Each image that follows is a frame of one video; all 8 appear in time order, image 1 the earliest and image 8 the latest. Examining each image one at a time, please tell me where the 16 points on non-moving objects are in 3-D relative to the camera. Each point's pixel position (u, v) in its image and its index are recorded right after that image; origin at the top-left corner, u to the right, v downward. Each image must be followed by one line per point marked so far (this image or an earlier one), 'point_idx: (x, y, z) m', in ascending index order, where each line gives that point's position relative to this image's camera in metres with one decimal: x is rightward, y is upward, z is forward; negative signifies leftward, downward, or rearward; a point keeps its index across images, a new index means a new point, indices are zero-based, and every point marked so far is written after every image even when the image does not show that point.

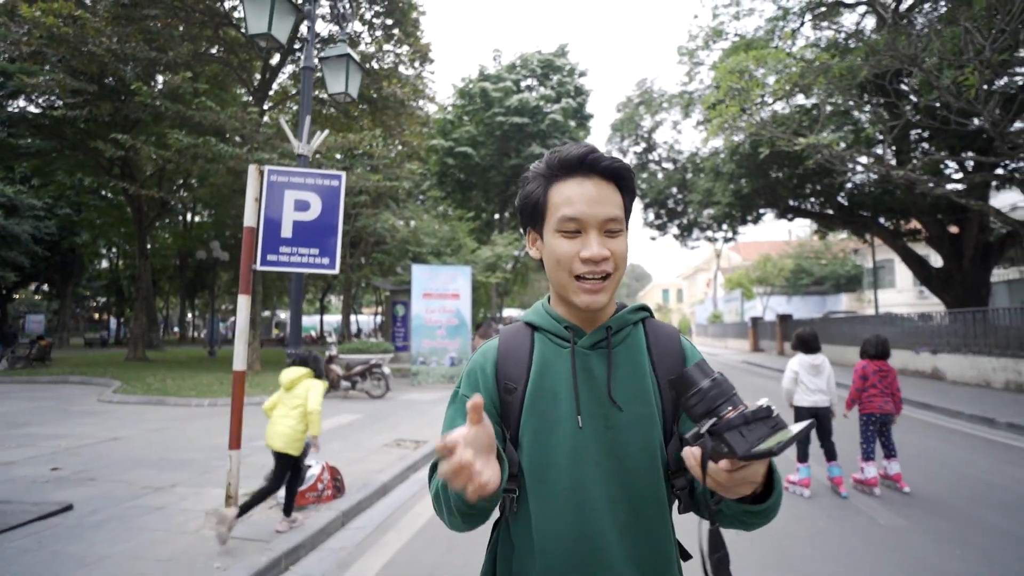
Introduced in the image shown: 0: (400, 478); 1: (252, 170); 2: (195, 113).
0: (-0.9, -1.6, +5.7) m
1: (-1.7, +0.8, +4.3) m
2: (-7.1, +3.9, +14.5) m
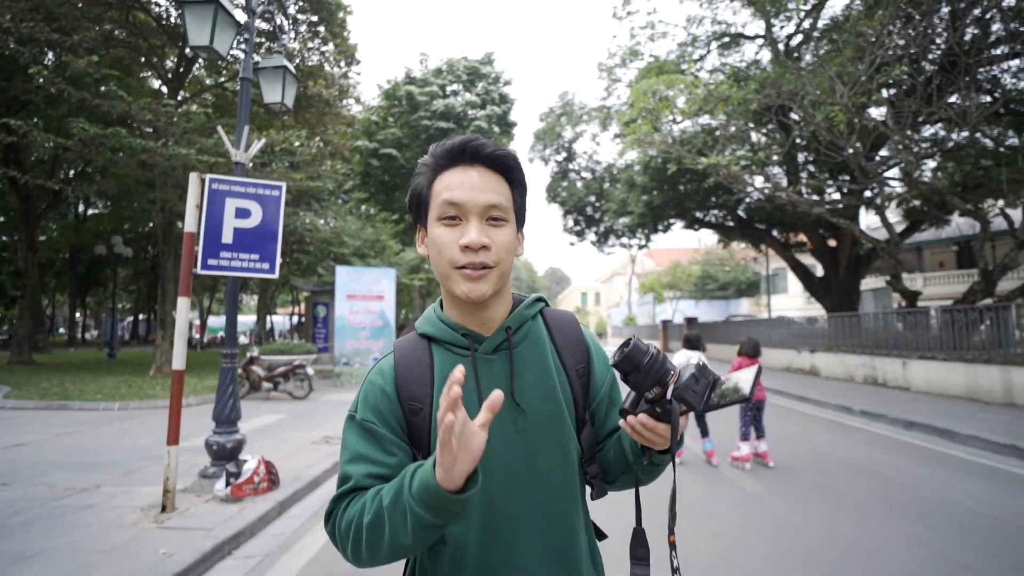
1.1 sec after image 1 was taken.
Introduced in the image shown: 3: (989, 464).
0: (-1.6, -1.6, +5.9) m
1: (-2.2, +0.8, +4.5) m
2: (-8.7, +4.0, +14.0) m
3: (+5.1, -1.9, +7.0) m
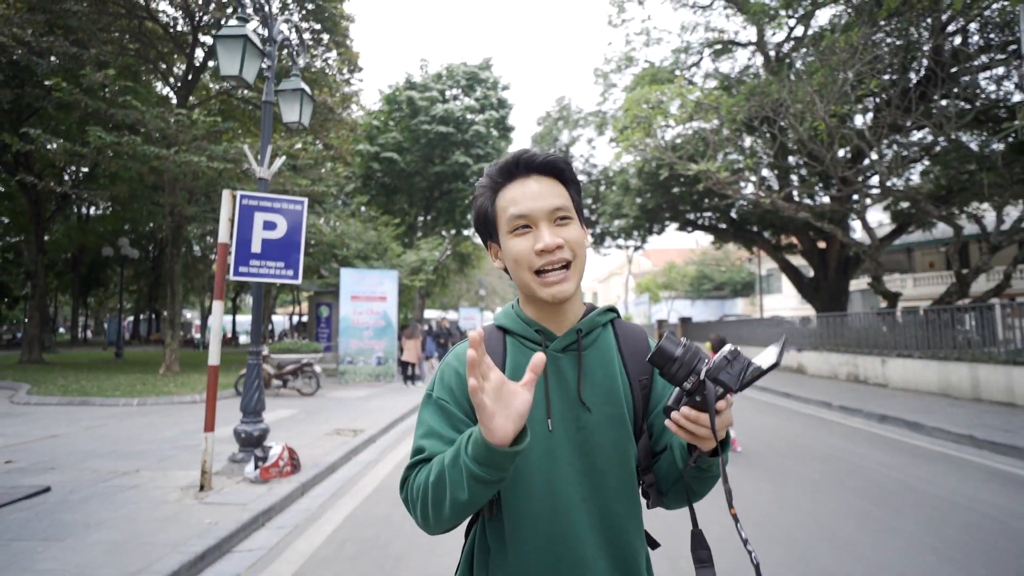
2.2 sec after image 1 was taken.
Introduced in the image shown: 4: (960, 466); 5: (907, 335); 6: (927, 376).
0: (-1.6, -1.7, +6.5) m
1: (-2.2, +0.7, +5.1) m
2: (-8.8, +3.9, +14.5) m
3: (+5.1, -1.9, +7.6) m
4: (+4.9, -1.9, +7.1) m
5: (+7.8, -0.9, +13.0) m
6: (+7.7, -1.6, +12.1) m
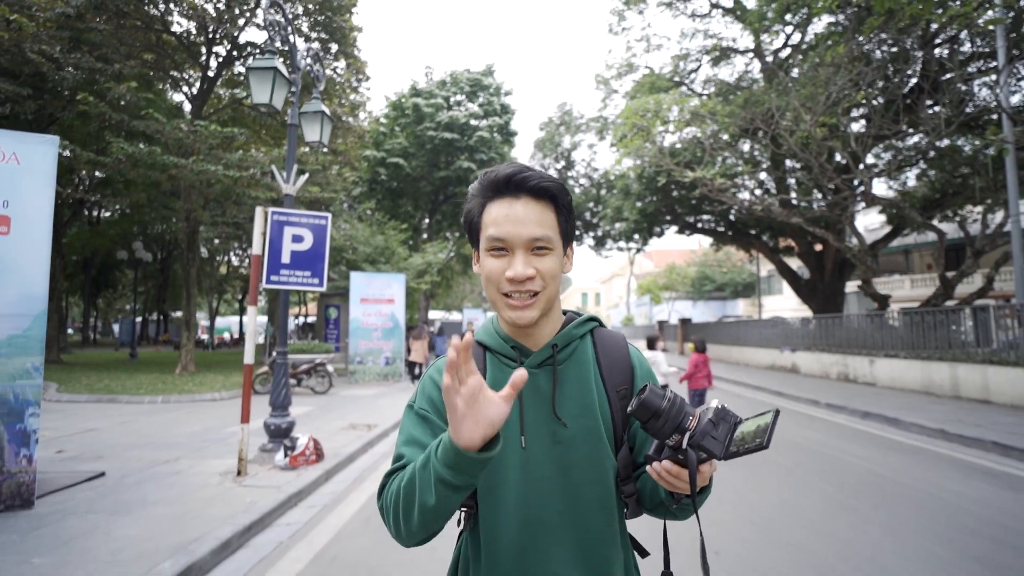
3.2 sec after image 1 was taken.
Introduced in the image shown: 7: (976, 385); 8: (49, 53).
0: (-1.6, -1.7, +7.1) m
1: (-2.2, +0.7, +5.7) m
2: (-8.7, +3.9, +15.2) m
3: (+5.1, -2.0, +8.1) m
4: (+4.9, -2.0, +7.7) m
5: (+7.9, -1.0, +13.5) m
6: (+7.7, -1.7, +12.6) m
7: (+7.7, -1.6, +10.8) m
8: (-9.4, +4.8, +13.3) m
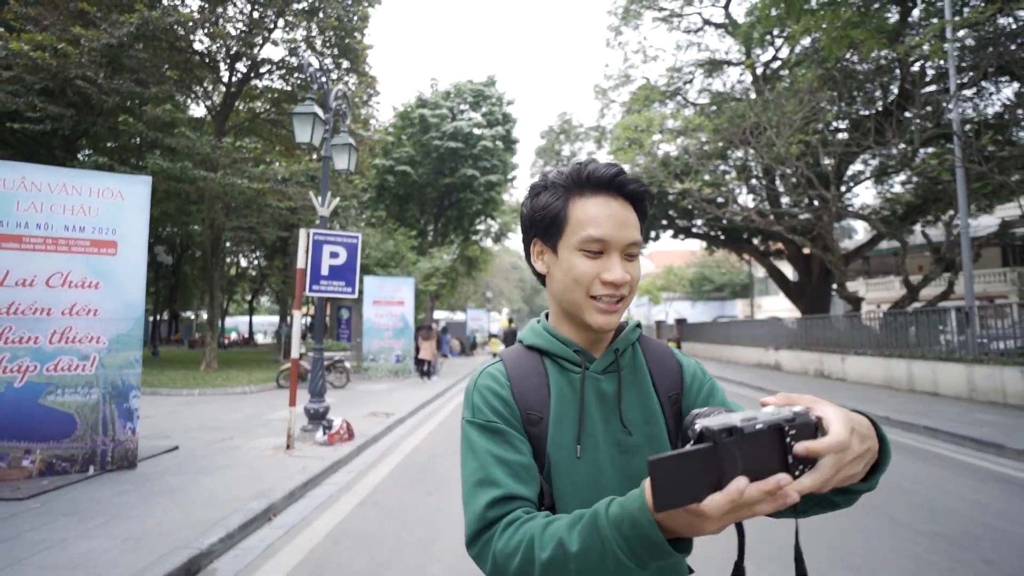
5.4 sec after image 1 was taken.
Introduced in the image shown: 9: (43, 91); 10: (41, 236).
0: (-1.6, -1.8, +8.3) m
1: (-2.2, +0.6, +6.9) m
2: (-8.7, +3.8, +16.4) m
3: (+5.1, -2.1, +9.3) m
4: (+4.9, -2.1, +8.8) m
5: (+7.9, -1.1, +14.7) m
6: (+7.8, -1.8, +13.8) m
7: (+7.7, -1.7, +12.0) m
8: (-9.4, +4.7, +14.6) m
9: (-10.6, +4.4, +14.7) m
10: (-4.0, +0.4, +5.6) m
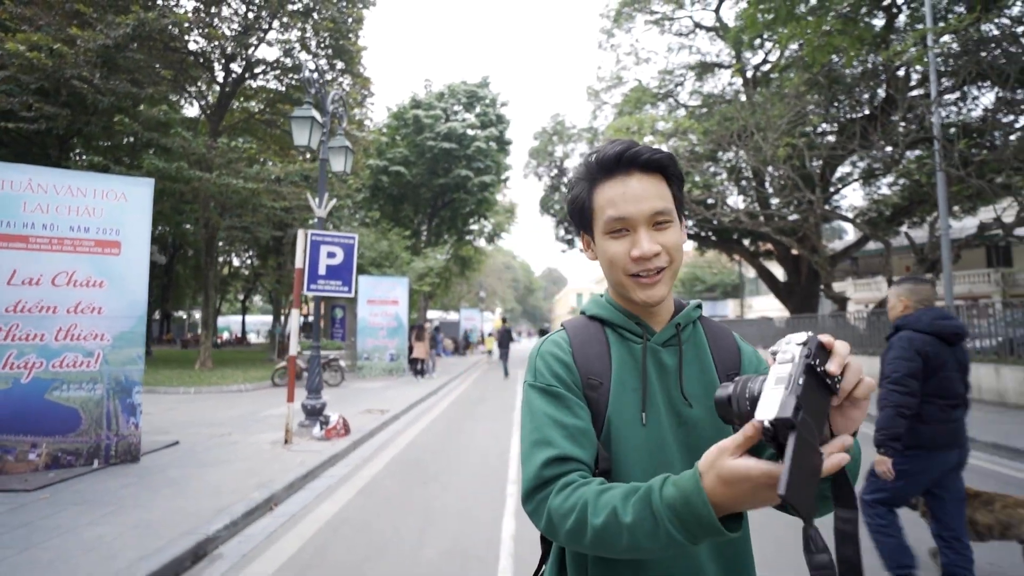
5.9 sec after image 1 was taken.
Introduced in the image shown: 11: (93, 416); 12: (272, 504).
0: (-1.7, -1.8, +8.5) m
1: (-2.3, +0.6, +7.0) m
2: (-8.9, +3.8, +16.5) m
3: (+5.0, -2.1, +9.6) m
4: (+4.8, -2.1, +9.1) m
5: (+7.8, -1.1, +15.0) m
6: (+7.6, -1.8, +14.1) m
7: (+7.6, -1.7, +12.2) m
8: (-9.5, +4.7, +14.7) m
9: (-10.7, +4.5, +14.8) m
10: (-4.1, +0.5, +5.8) m
11: (-3.9, -1.2, +6.0) m
12: (-1.8, -1.6, +4.9) m
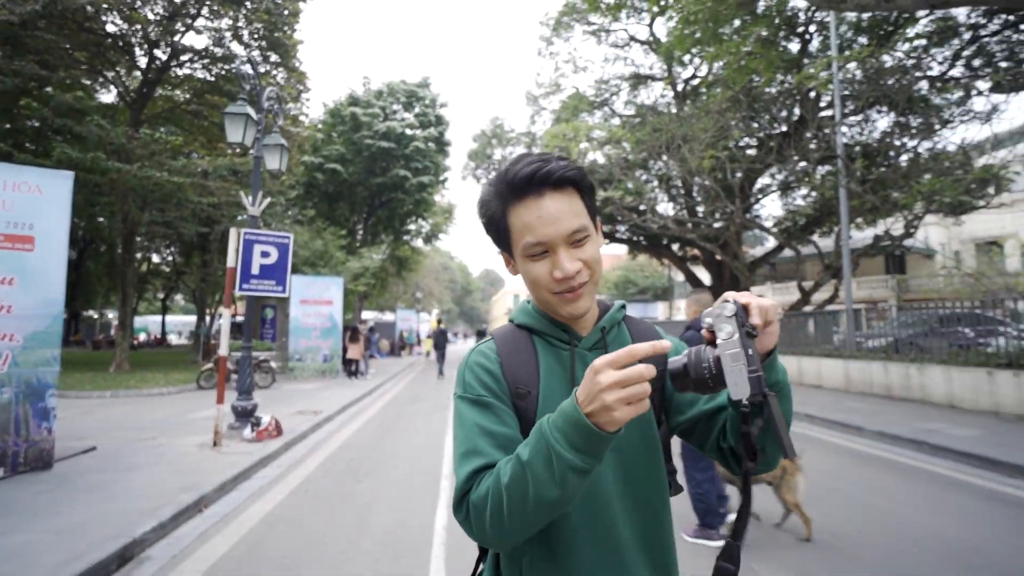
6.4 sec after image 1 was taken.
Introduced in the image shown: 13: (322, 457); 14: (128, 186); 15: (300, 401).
0: (-2.6, -1.8, +8.4) m
1: (-3.0, +0.6, +6.9) m
2: (-10.4, +3.9, +15.7) m
3: (+4.0, -2.1, +10.1) m
4: (+3.9, -2.1, +9.6) m
5: (+6.3, -1.2, +15.8) m
6: (+6.2, -1.9, +14.9) m
7: (+6.3, -1.8, +13.0) m
8: (-10.9, +4.8, +13.8) m
9: (-12.1, +4.6, +13.8) m
10: (-4.6, +0.5, +5.5) m
11: (-4.5, -1.2, +5.8) m
12: (-2.3, -1.6, +4.8) m
13: (-2.0, -1.8, +6.7) m
14: (-9.8, +2.6, +16.7) m
15: (-3.7, -2.0, +11.5) m
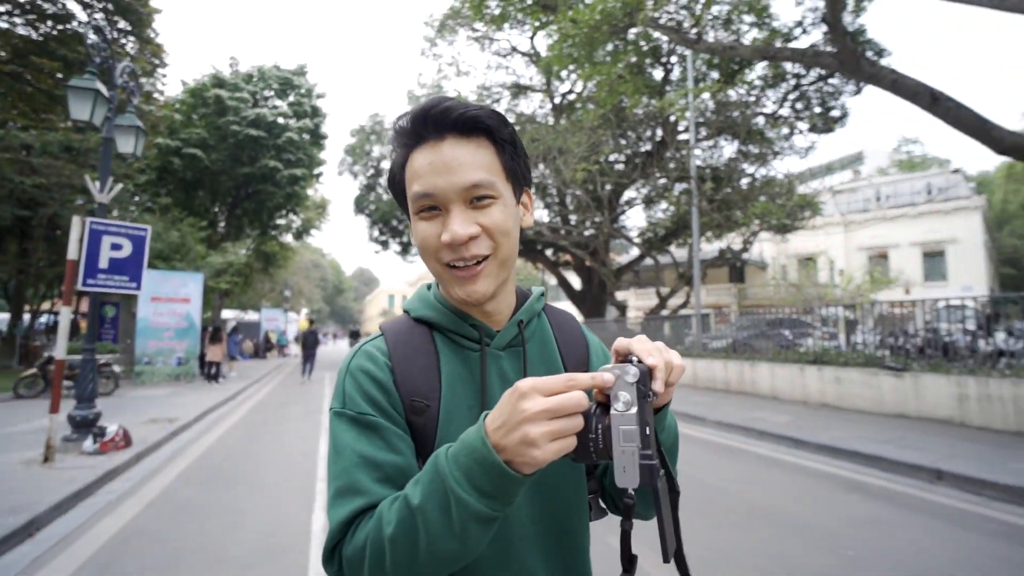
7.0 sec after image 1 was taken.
0: (-4.1, -1.8, +7.7) m
1: (-4.1, +0.6, +6.2) m
2: (-13.0, +4.1, +13.5) m
3: (+2.1, -2.3, +10.6) m
4: (+2.0, -2.3, +10.1) m
5: (+3.2, -1.4, +16.6) m
6: (+3.3, -2.1, +15.7) m
7: (+3.8, -2.0, +14.0) m
8: (-13.1, +5.0, +11.5) m
9: (-14.3, +4.8, +11.3) m
10: (-5.5, +0.6, +4.5) m
11: (-5.4, -1.1, +4.8) m
12: (-3.1, -1.6, +4.3) m
13: (-3.2, -1.7, +6.2) m
14: (-12.6, +2.8, +14.6) m
15: (-5.8, -1.9, +10.5) m
